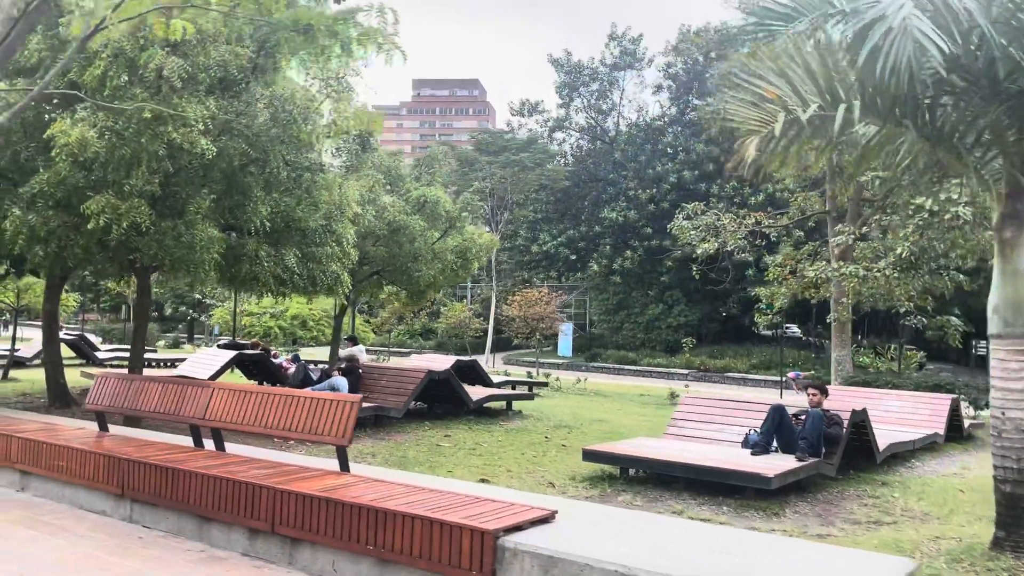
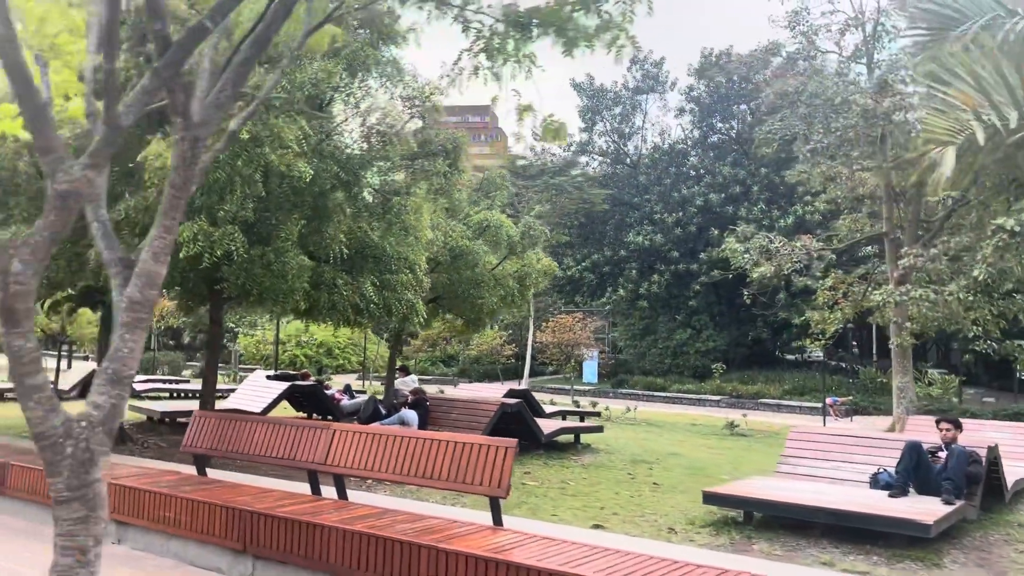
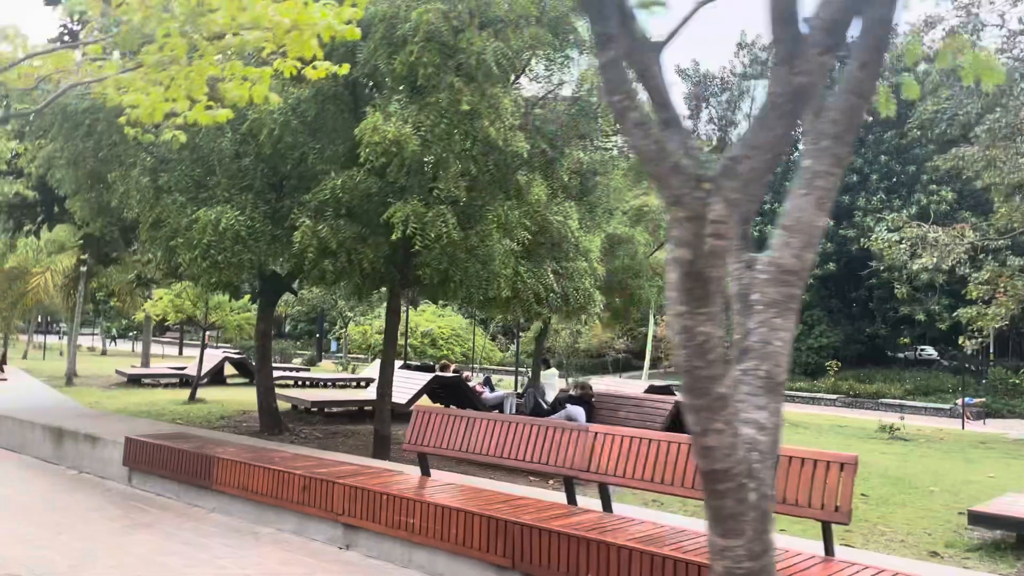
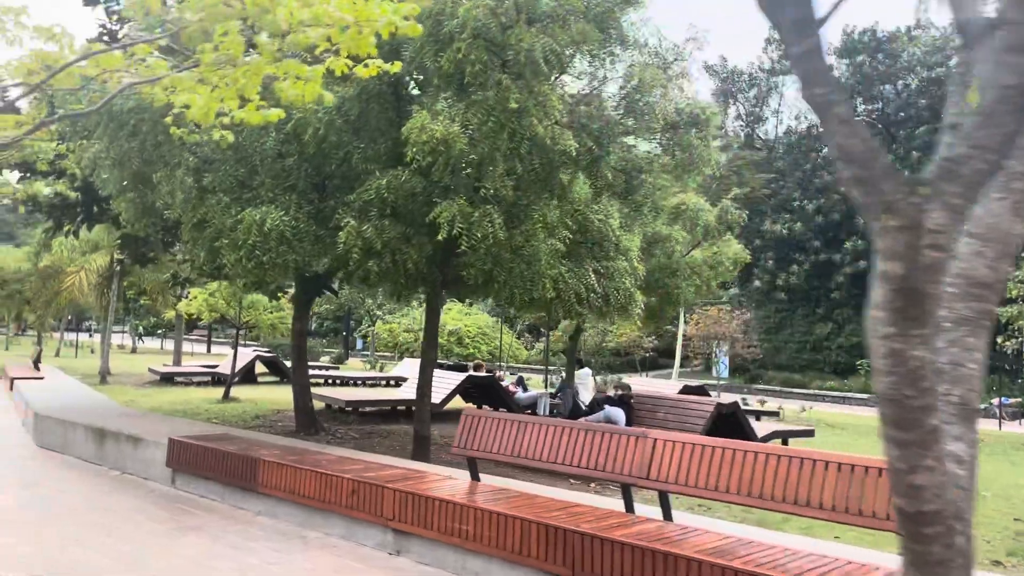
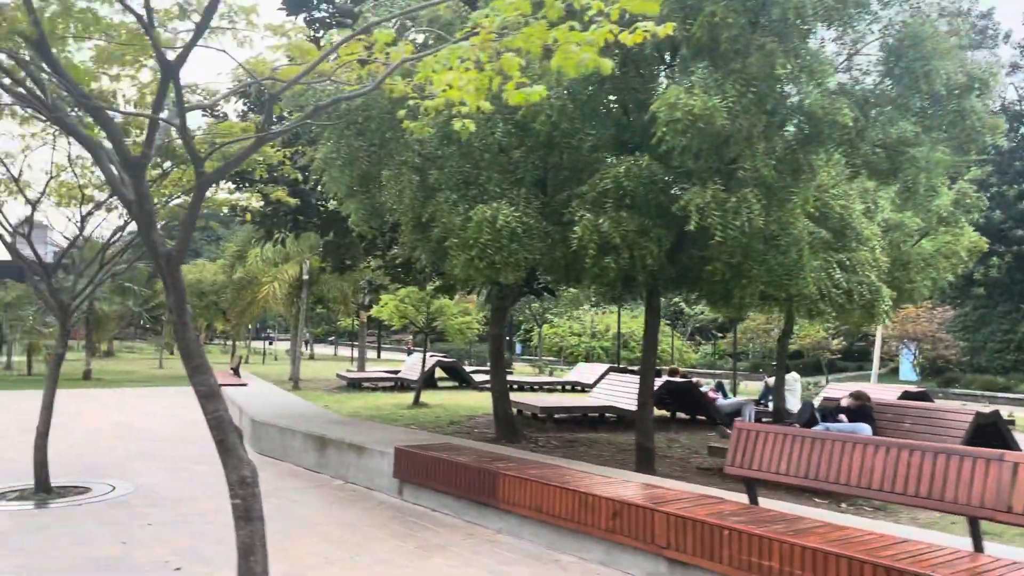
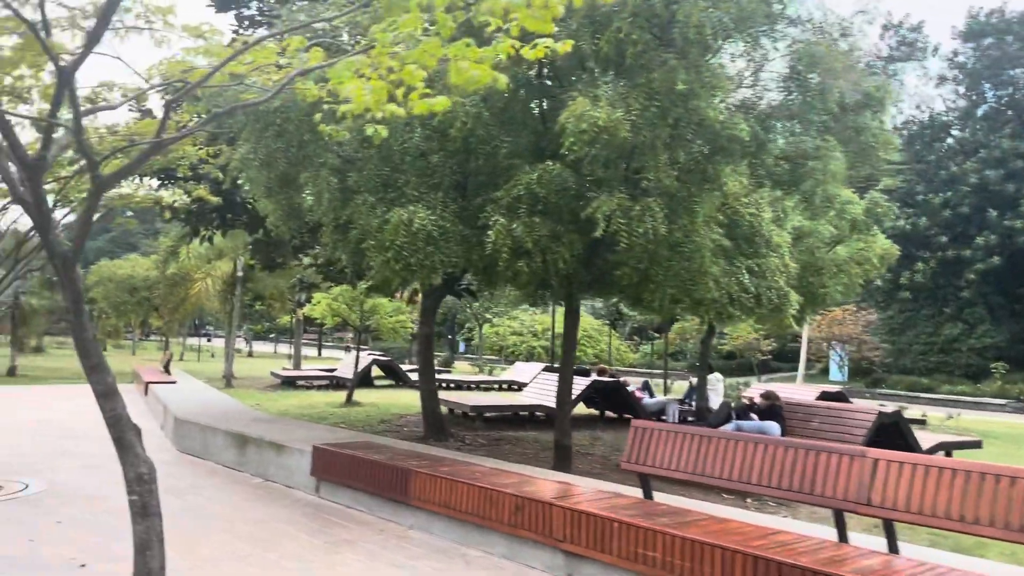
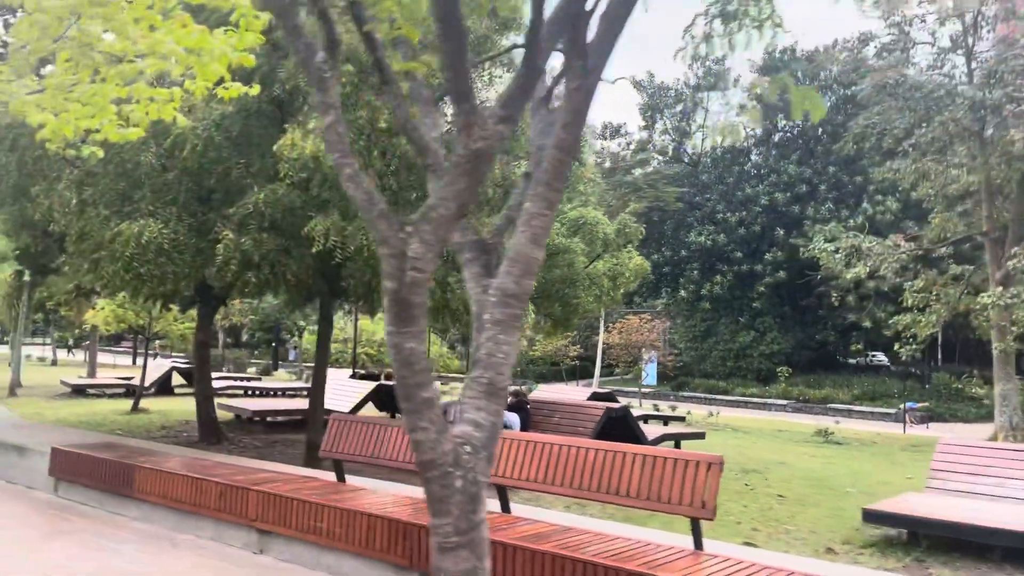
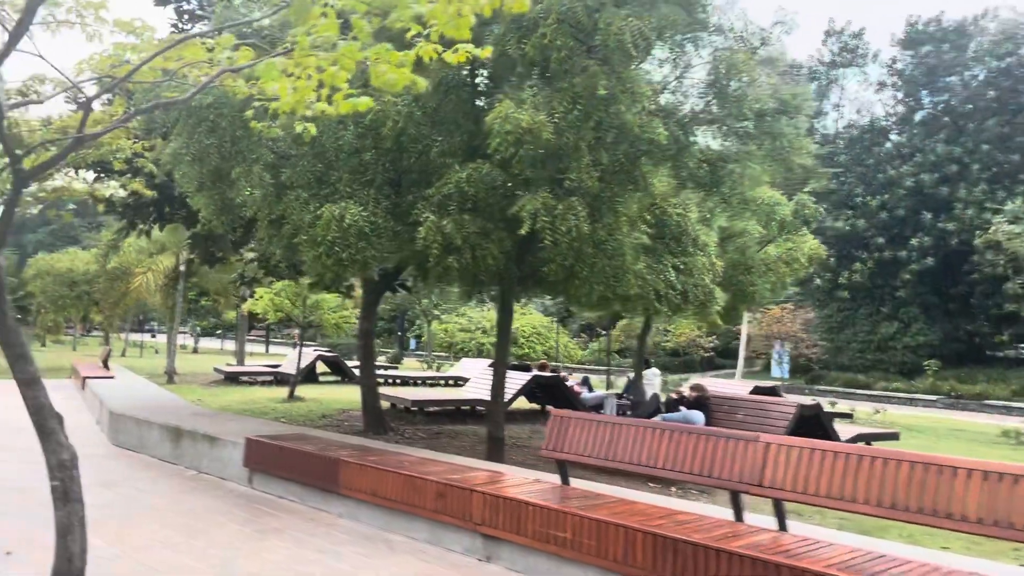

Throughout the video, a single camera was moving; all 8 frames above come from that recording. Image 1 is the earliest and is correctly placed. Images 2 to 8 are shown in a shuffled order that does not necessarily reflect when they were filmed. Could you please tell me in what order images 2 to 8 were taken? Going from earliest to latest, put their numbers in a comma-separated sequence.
2, 7, 3, 4, 8, 6, 5
